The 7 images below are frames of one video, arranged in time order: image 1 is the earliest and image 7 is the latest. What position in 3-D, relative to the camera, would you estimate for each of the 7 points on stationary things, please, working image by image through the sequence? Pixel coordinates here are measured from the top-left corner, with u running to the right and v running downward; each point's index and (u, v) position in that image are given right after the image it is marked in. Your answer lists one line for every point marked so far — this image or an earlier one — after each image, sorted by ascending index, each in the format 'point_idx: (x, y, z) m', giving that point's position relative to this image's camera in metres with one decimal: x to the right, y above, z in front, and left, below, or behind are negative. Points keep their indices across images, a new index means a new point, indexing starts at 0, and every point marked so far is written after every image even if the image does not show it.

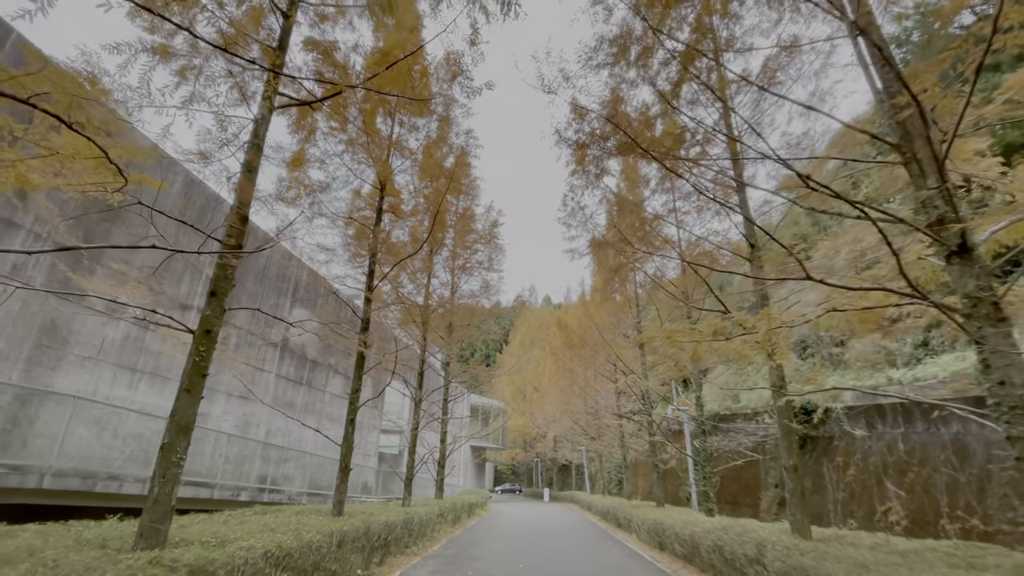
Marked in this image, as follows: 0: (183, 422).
0: (-2.1, -0.9, +3.0) m
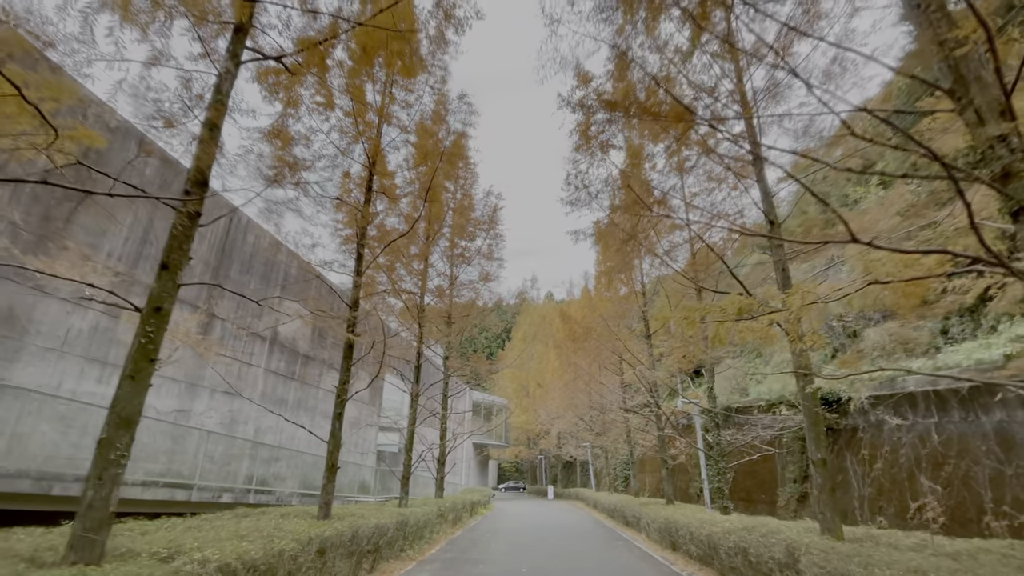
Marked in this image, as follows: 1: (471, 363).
0: (-2.2, -0.7, +2.6) m
1: (-1.0, -1.8, +11.1) m
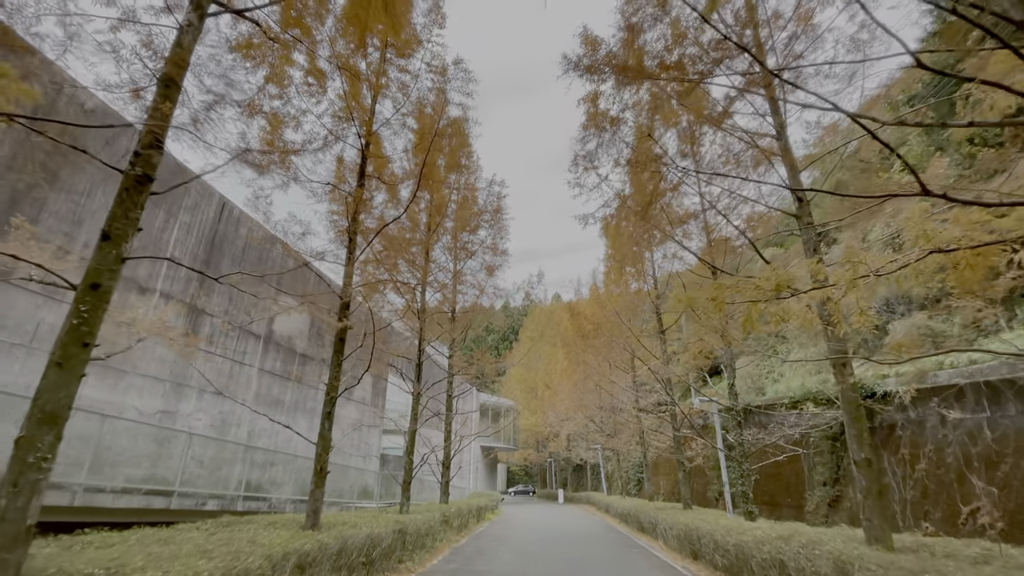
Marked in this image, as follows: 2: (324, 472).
0: (-2.1, -0.6, +2.1) m
1: (-0.8, -1.7, +10.6) m
2: (-1.8, -1.8, +4.5) m
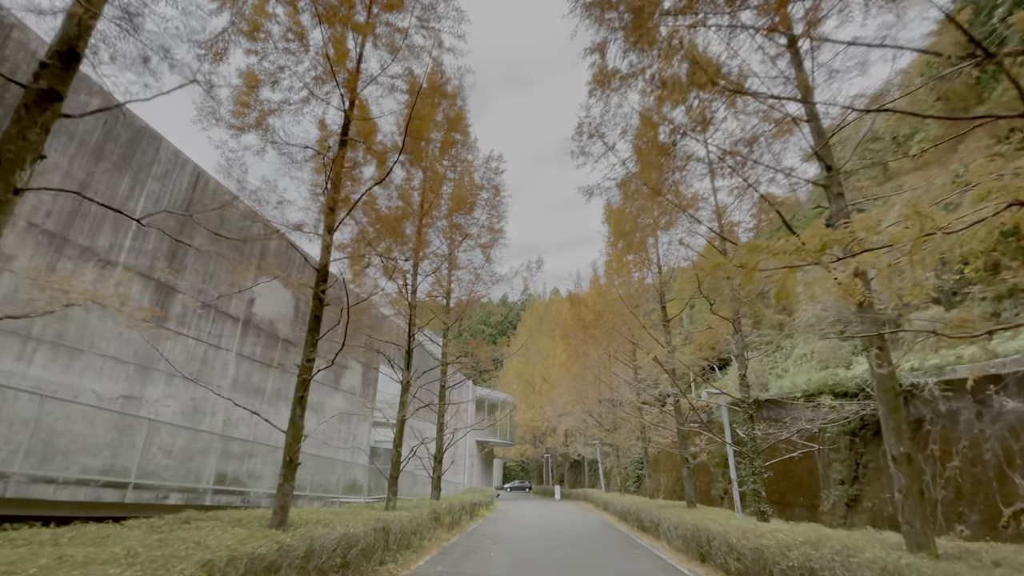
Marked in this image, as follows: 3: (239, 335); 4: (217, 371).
0: (-2.2, -0.3, +1.6) m
1: (-0.9, -1.4, +10.1) m
2: (-1.9, -1.5, +4.0) m
3: (-4.3, -0.7, +7.2) m
4: (-4.4, -1.2, +6.8) m
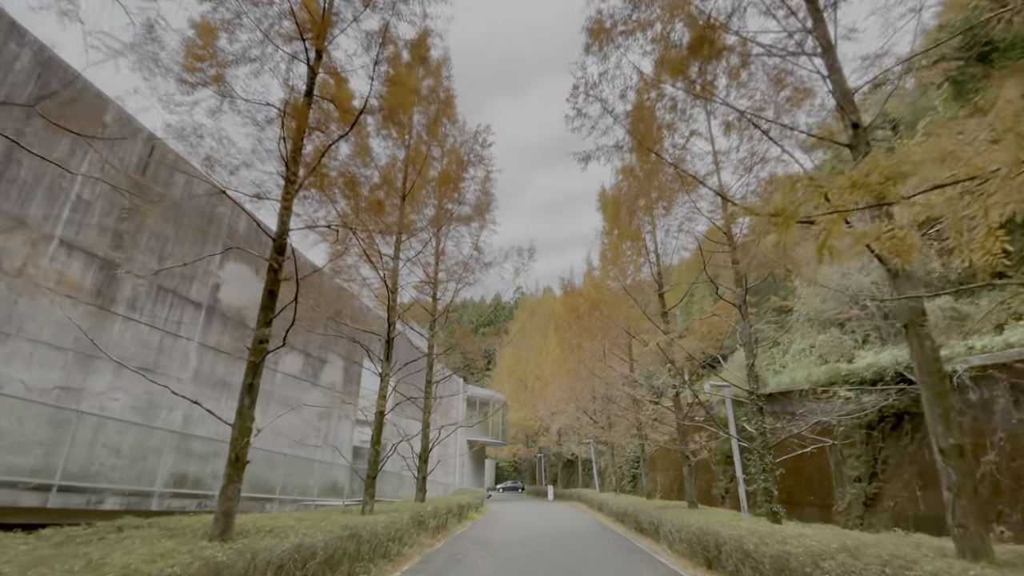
0: (-2.2, -0.1, +1.0) m
1: (-1.1, -1.1, +9.5) m
2: (-2.0, -1.3, +3.4) m
3: (-4.5, -0.5, +6.6) m
4: (-4.6, -1.0, +6.2) m
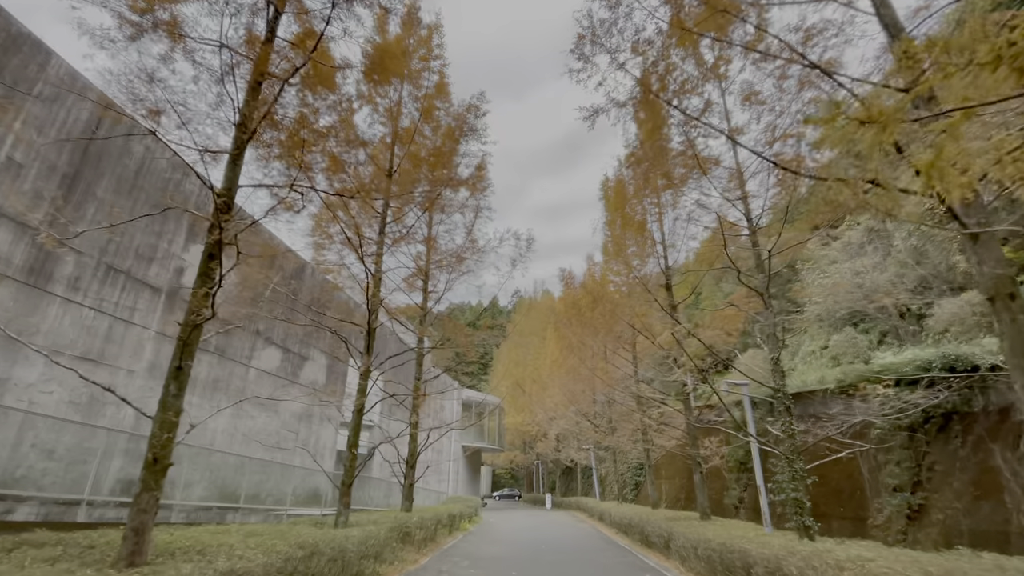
0: (-2.3, +0.2, +0.3) m
1: (-1.2, -1.0, +8.8) m
2: (-2.1, -1.0, +2.7) m
3: (-4.5, -0.3, +5.9) m
4: (-4.6, -0.8, +5.5) m
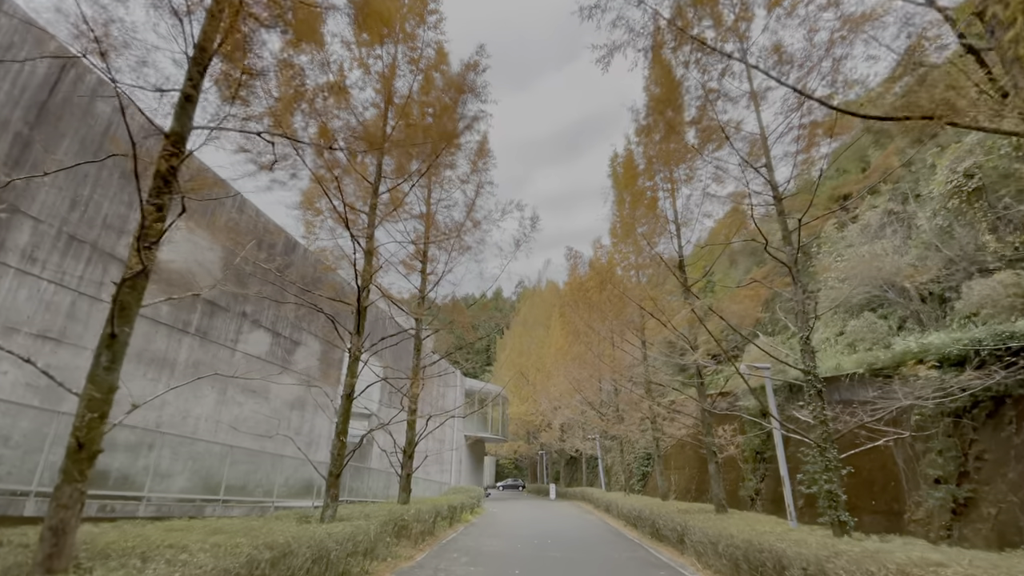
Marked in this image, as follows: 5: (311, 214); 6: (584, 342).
0: (-2.3, +0.4, -0.1) m
1: (-1.1, -0.6, +8.4) m
2: (-2.0, -0.8, +2.2) m
3: (-4.5, 0.0, +5.4) m
4: (-4.6, -0.5, +5.0) m
5: (-2.7, +1.0, +6.2) m
6: (+1.8, -1.3, +11.3) m
